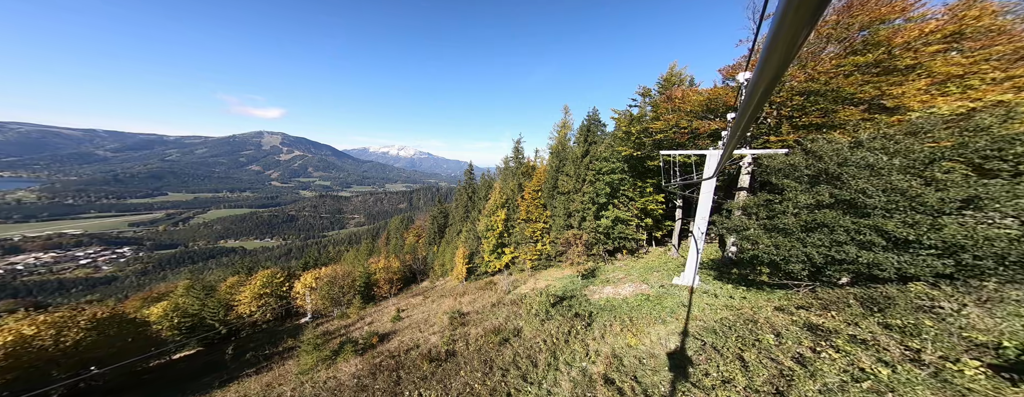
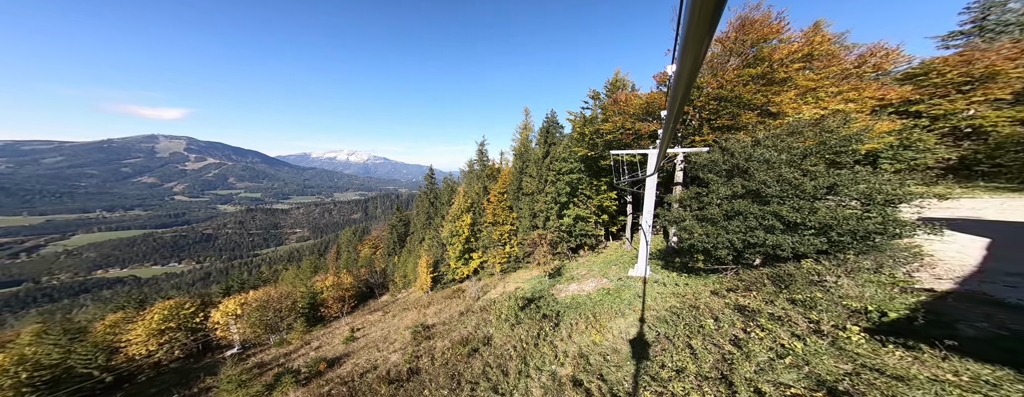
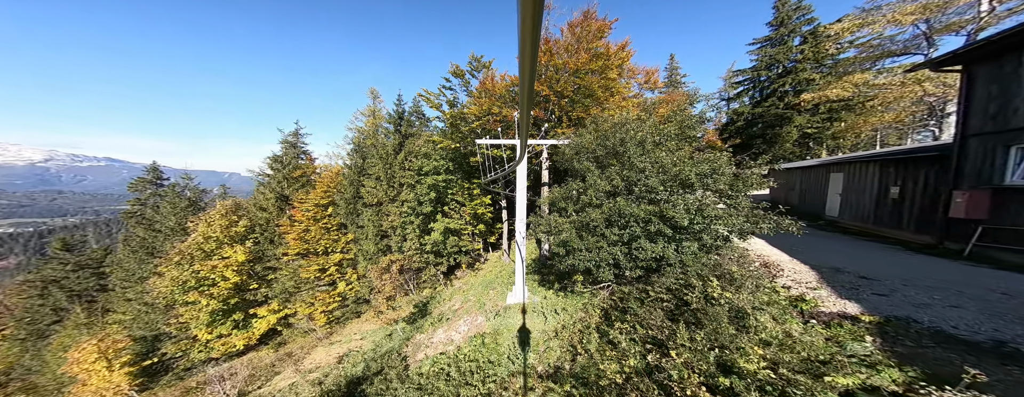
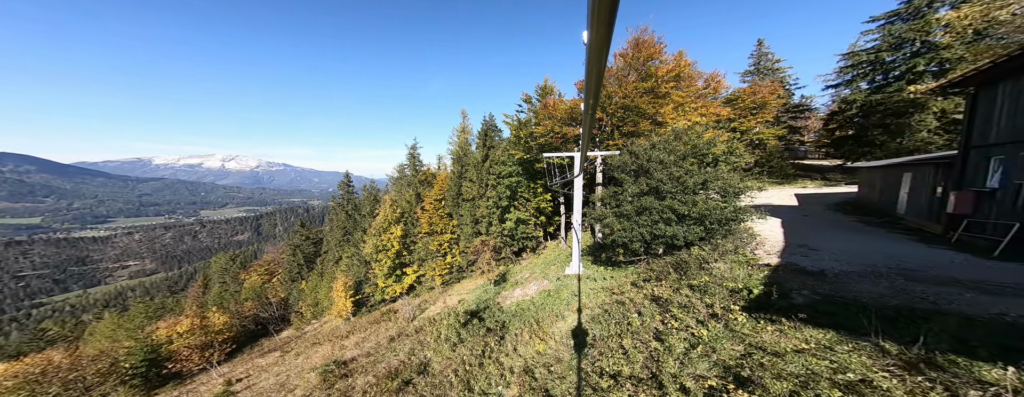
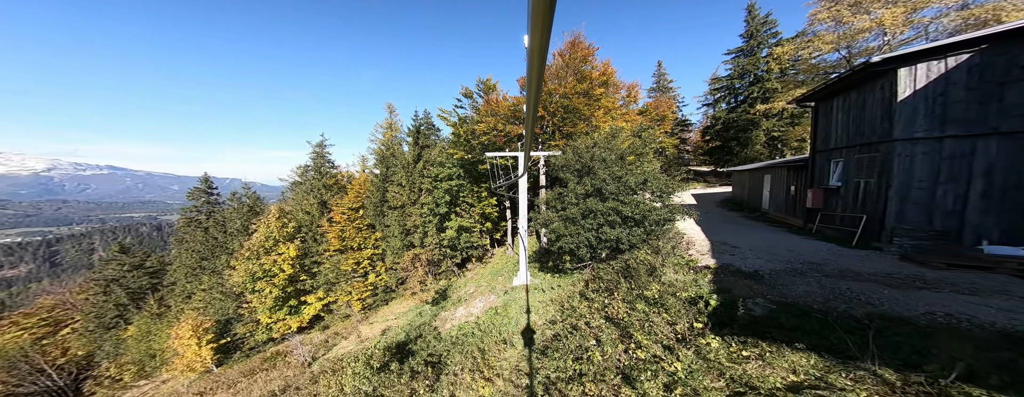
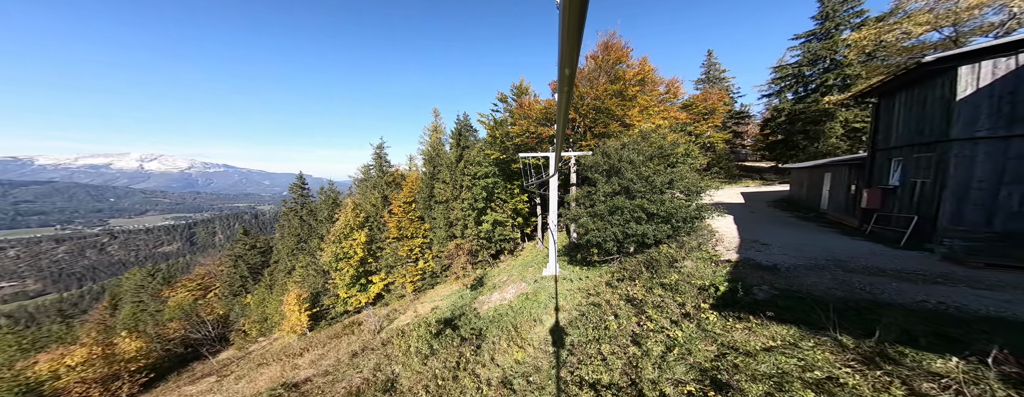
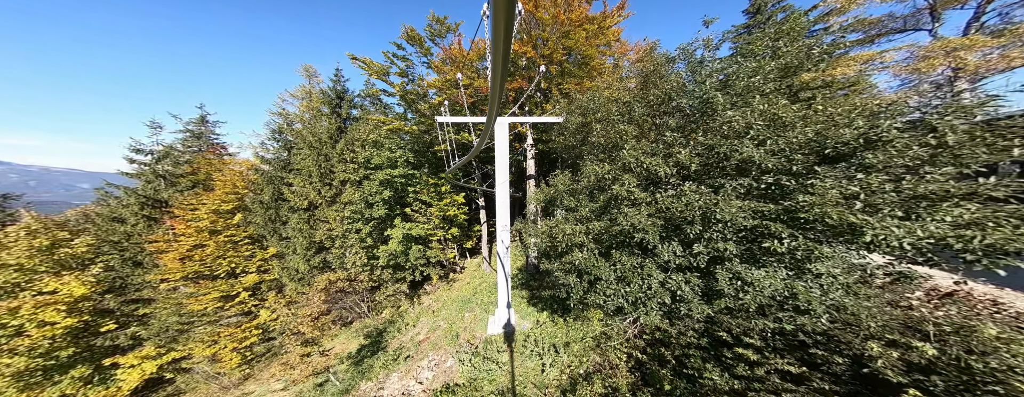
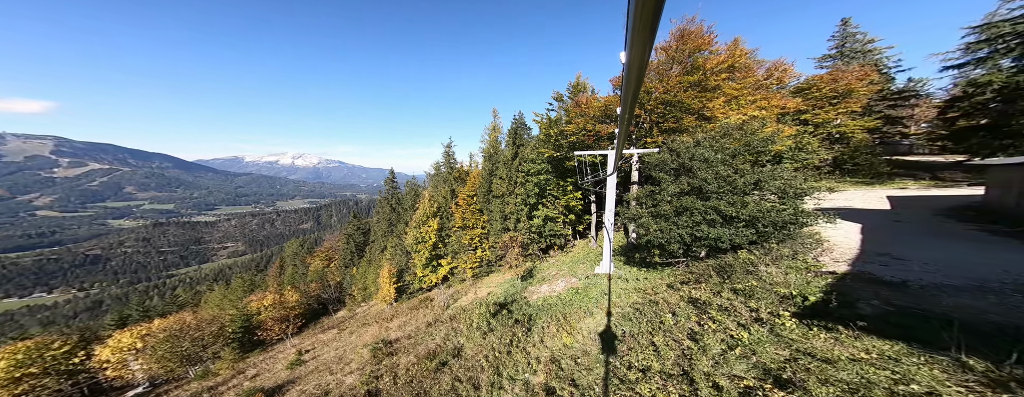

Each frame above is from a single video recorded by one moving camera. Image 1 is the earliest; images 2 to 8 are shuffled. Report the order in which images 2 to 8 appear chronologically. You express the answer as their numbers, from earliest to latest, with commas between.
2, 8, 4, 6, 5, 3, 7
